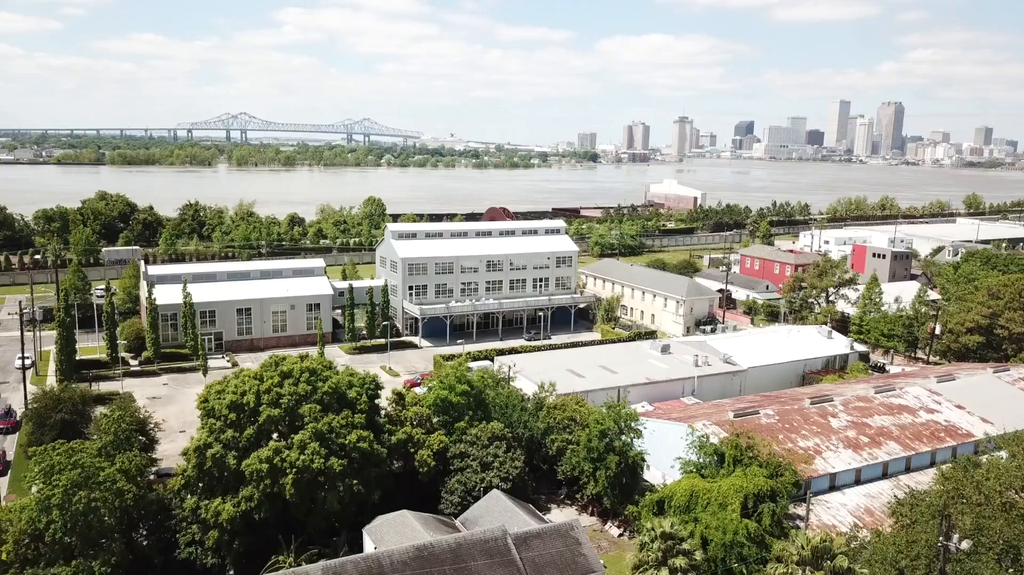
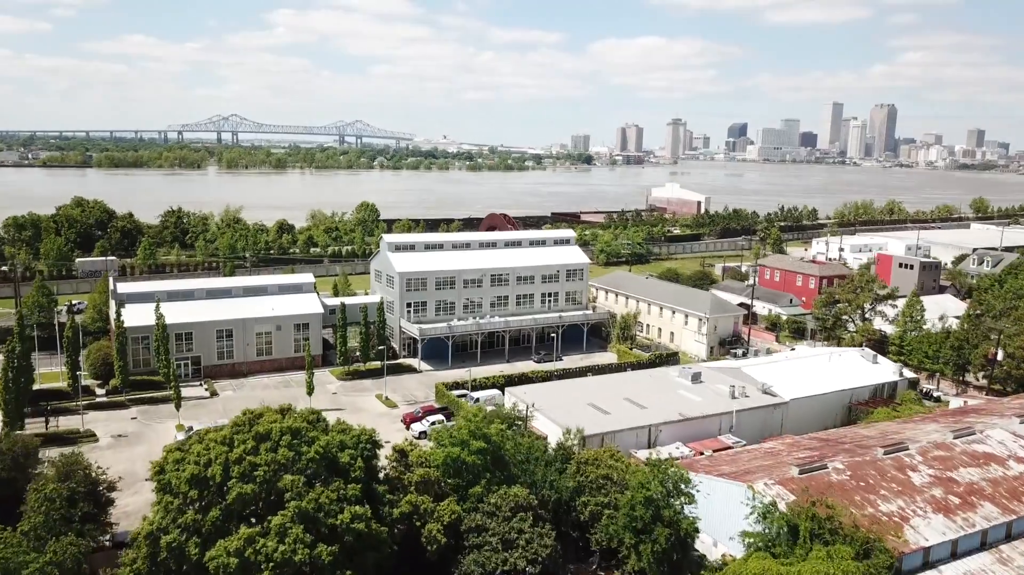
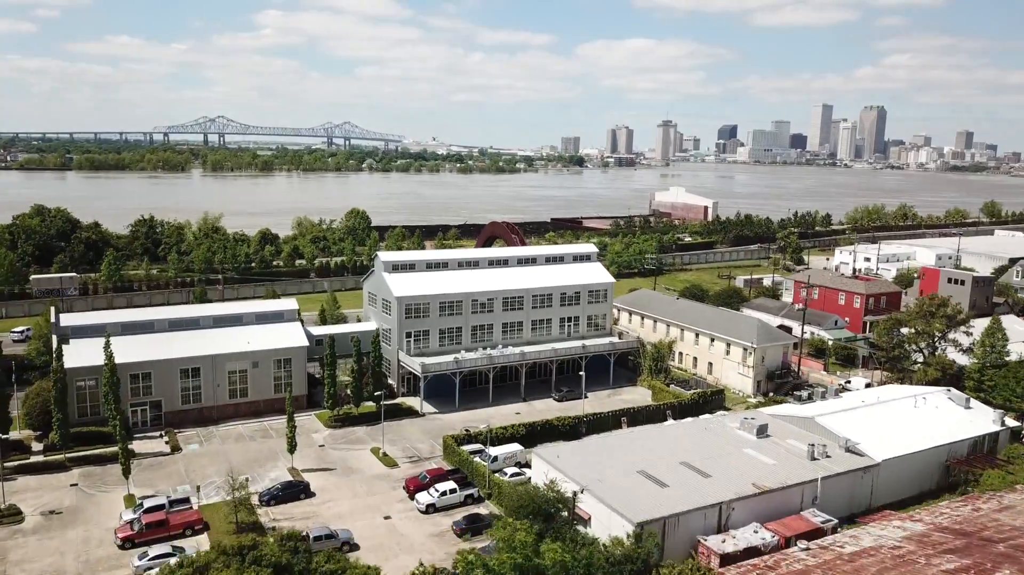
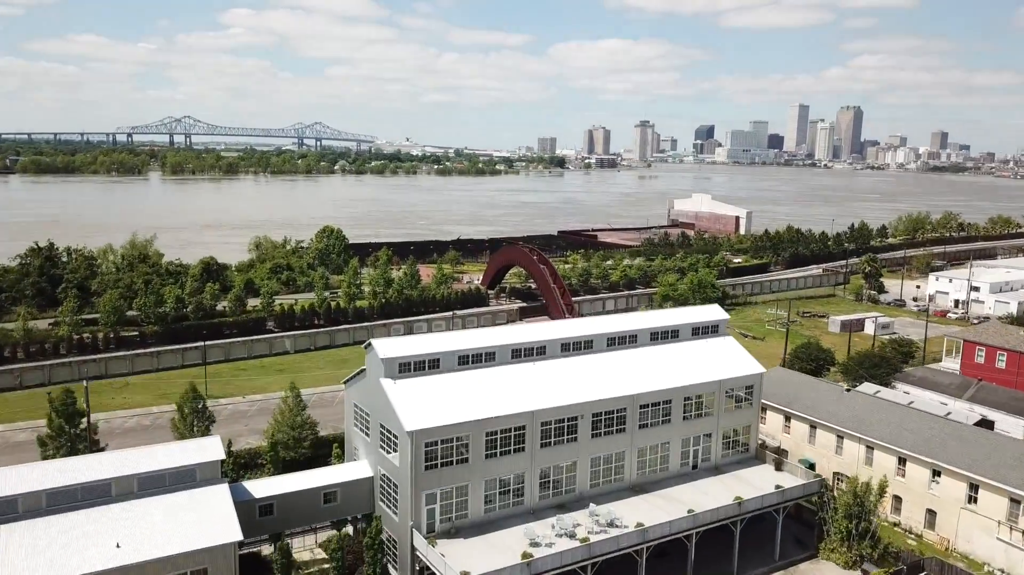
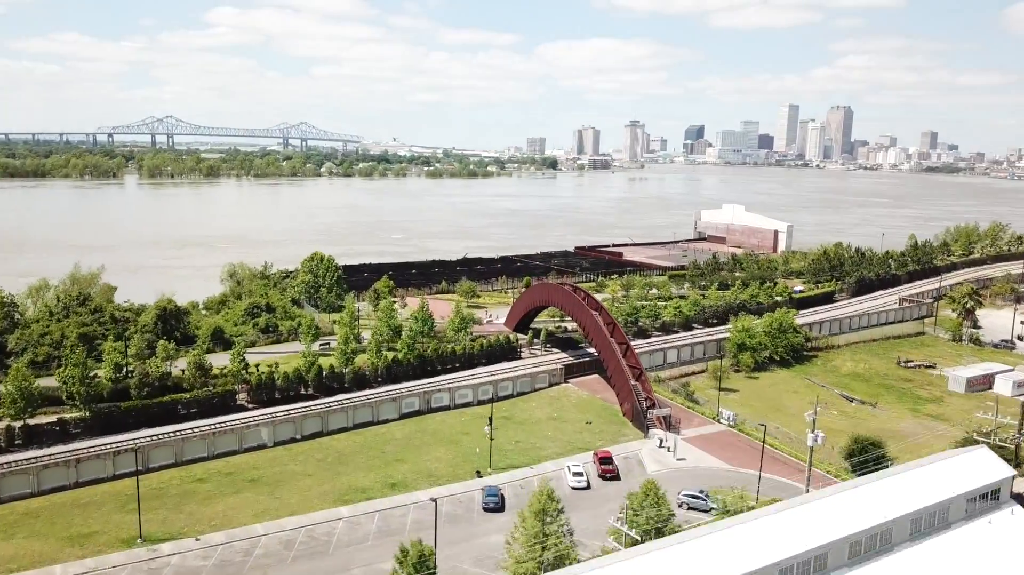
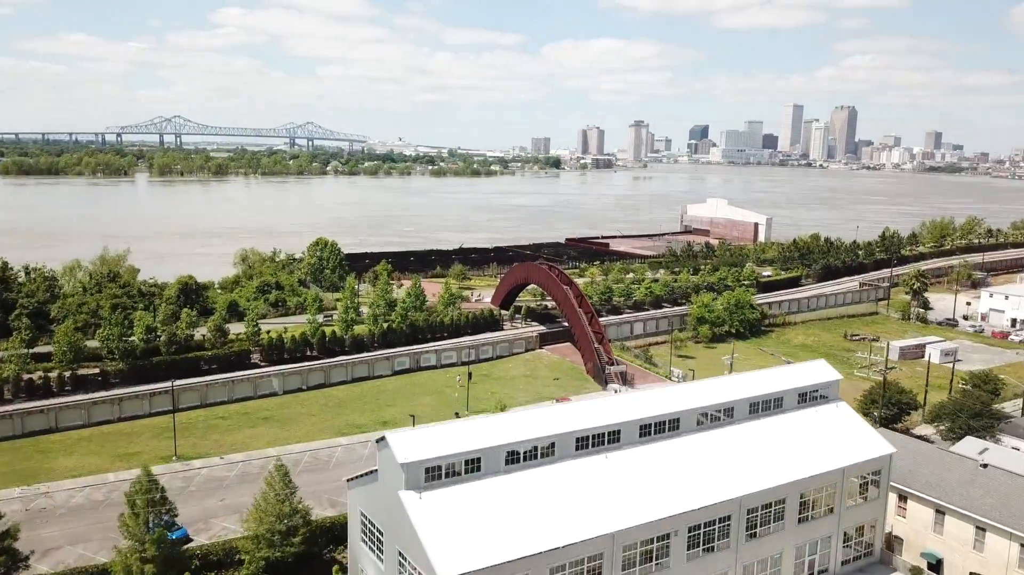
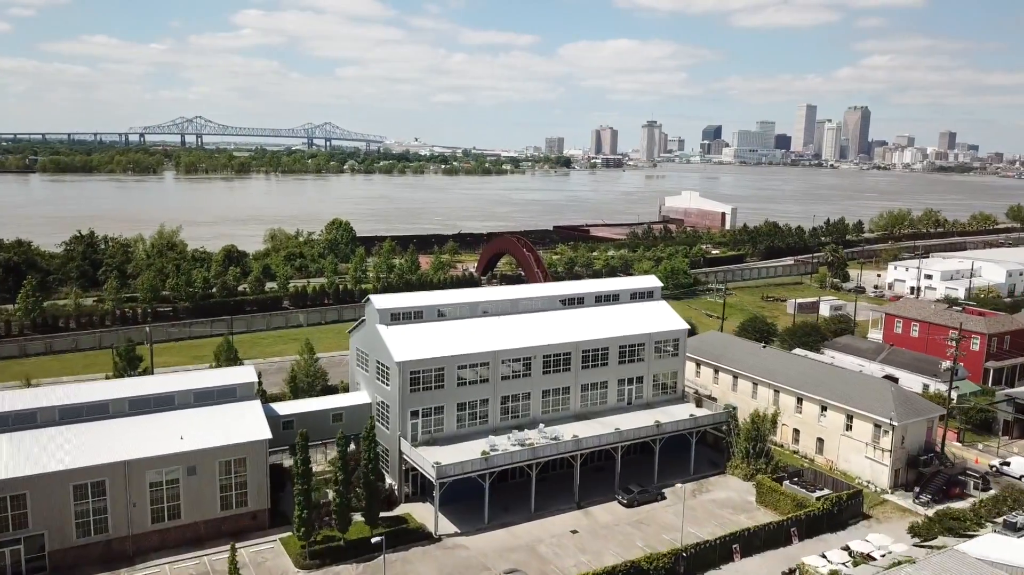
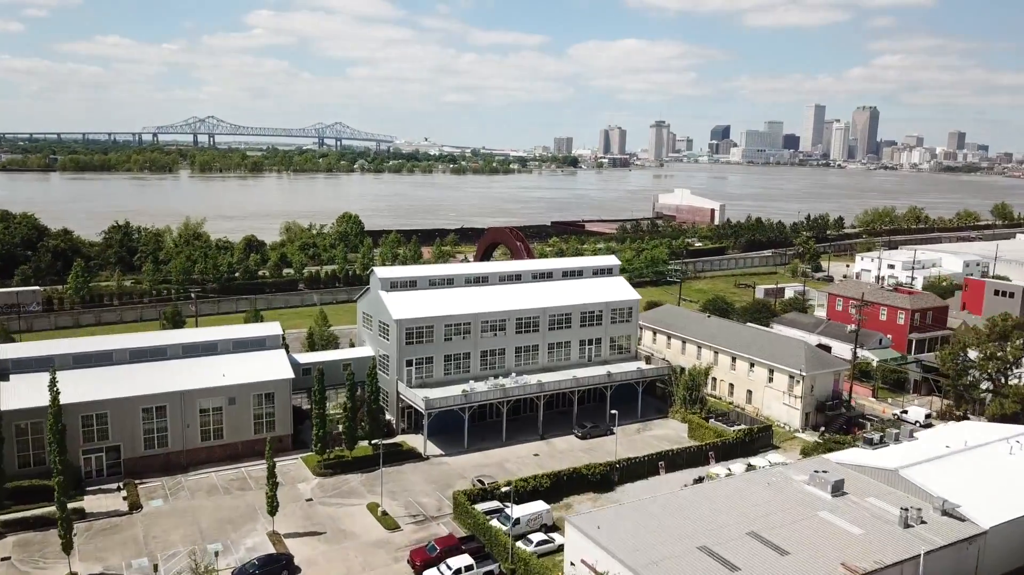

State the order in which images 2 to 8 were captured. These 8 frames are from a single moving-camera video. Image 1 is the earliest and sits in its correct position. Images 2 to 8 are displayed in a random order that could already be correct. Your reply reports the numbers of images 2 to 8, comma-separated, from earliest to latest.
2, 3, 8, 7, 4, 6, 5
